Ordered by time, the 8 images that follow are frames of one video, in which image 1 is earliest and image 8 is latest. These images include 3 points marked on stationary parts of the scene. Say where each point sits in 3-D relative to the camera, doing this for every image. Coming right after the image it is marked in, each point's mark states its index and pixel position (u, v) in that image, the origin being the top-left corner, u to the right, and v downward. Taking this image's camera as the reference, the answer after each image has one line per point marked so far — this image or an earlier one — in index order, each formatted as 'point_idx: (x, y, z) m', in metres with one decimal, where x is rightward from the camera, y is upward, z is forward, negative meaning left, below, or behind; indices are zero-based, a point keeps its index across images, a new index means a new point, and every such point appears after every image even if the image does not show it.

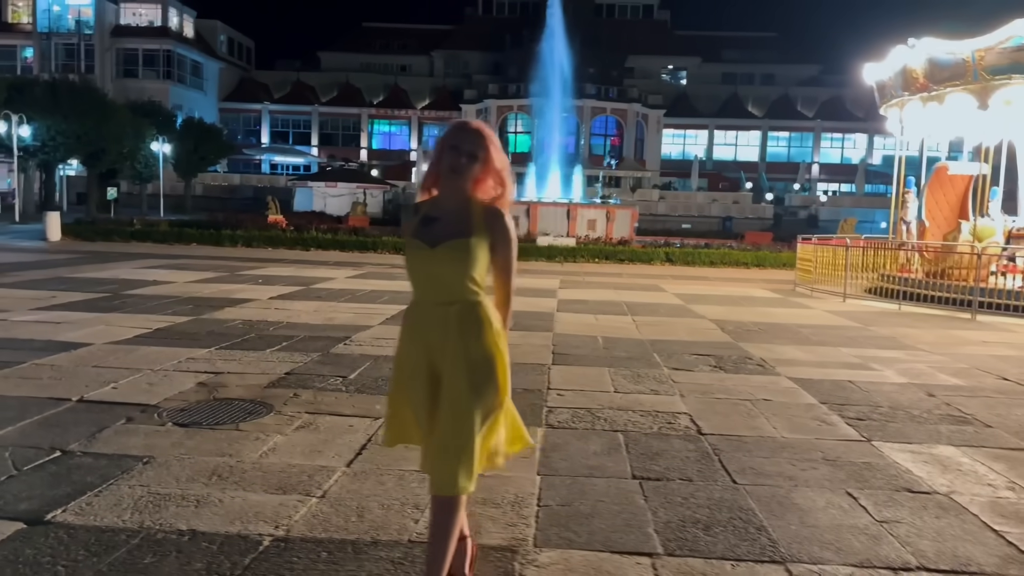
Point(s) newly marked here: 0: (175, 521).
0: (-1.6, -1.1, +4.0) m
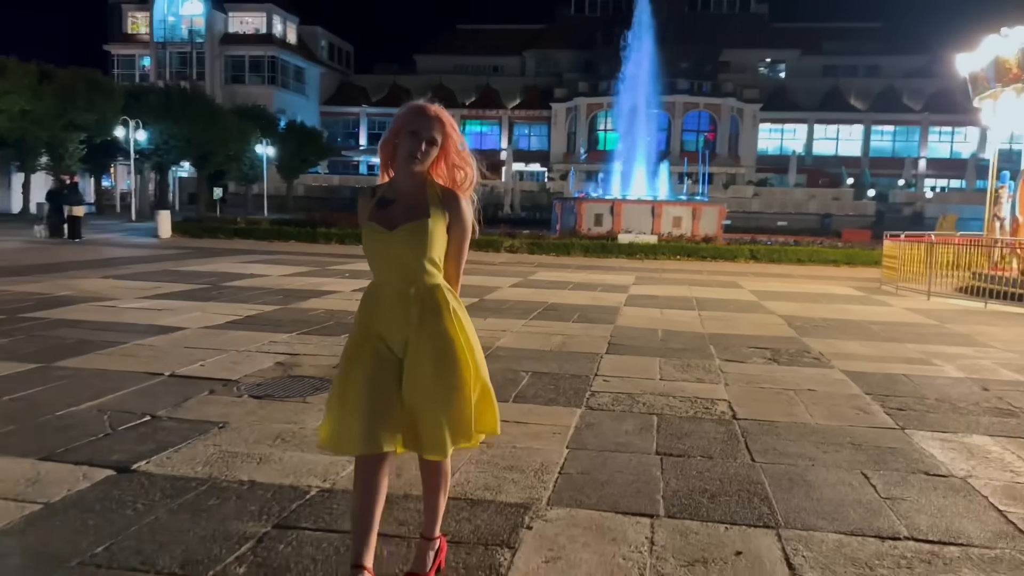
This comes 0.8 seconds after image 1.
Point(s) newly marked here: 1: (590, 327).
0: (-1.4, -1.0, +4.6) m
1: (+1.0, -0.5, +10.3) m
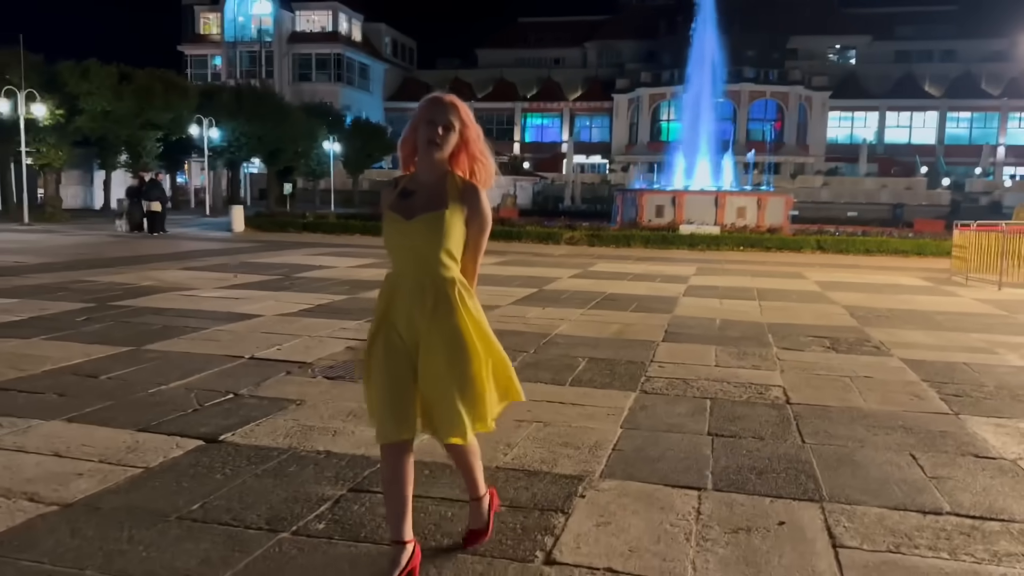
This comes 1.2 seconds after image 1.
0: (-1.1, -0.9, +4.9) m
1: (+1.7, -0.3, +10.5) m
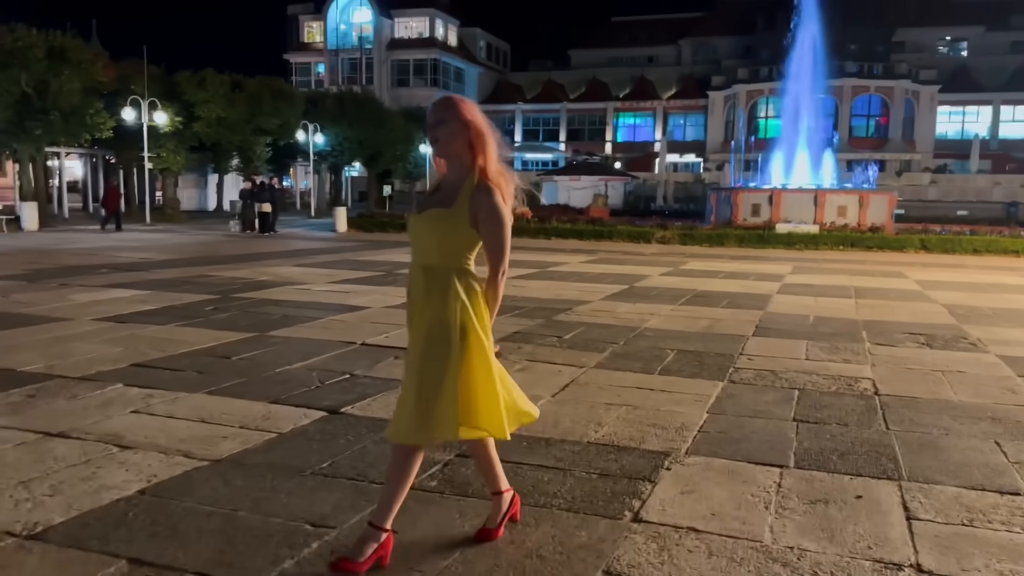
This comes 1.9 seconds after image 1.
0: (-0.5, -0.8, +5.4) m
1: (+2.9, -0.3, +10.6) m
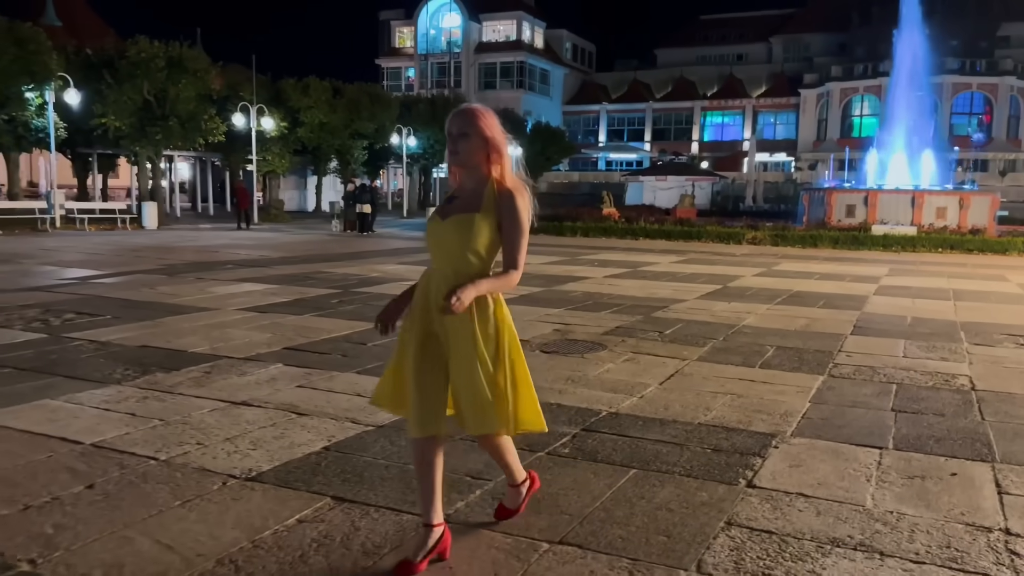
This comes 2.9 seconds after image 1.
0: (+0.3, -0.8, +6.0) m
1: (+4.2, -0.3, +10.9) m
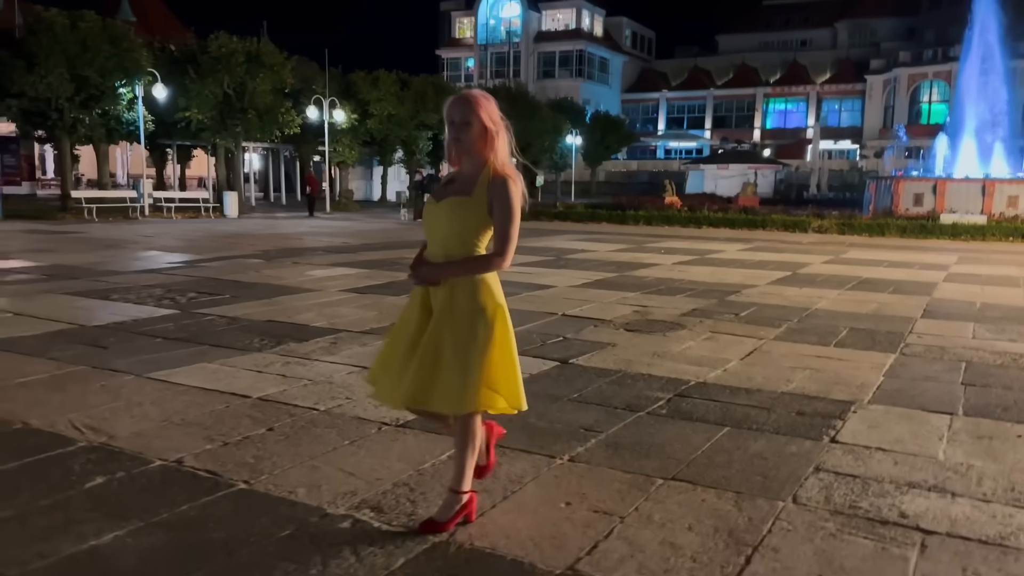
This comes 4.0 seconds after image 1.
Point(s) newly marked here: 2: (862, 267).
0: (+1.0, -0.6, +6.6) m
1: (+5.2, -0.1, +11.2) m
2: (+6.2, +0.4, +14.9) m
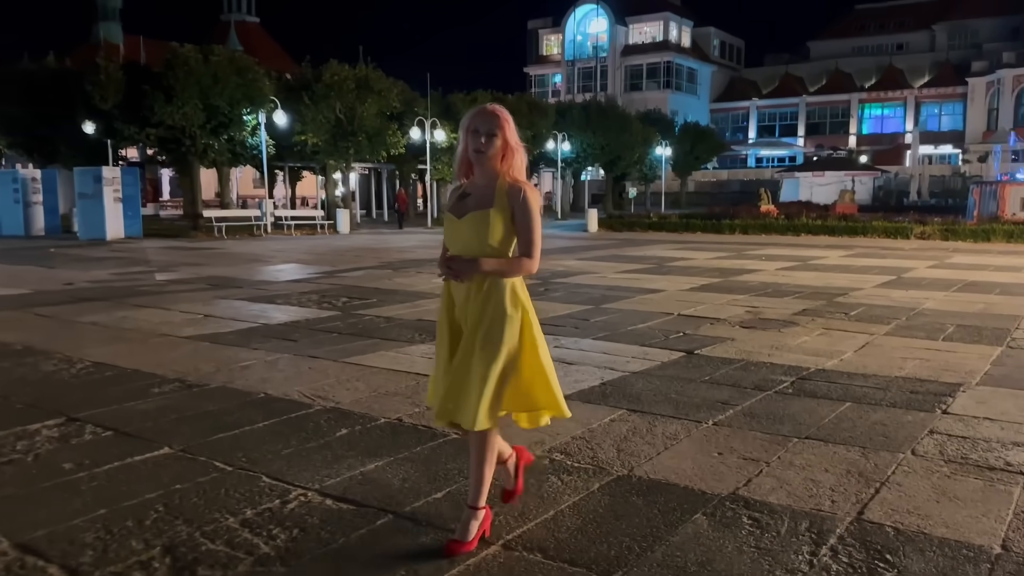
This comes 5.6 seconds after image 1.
0: (+2.2, -0.6, +7.4) m
1: (+6.8, -0.1, +11.5) m
2: (+8.2, +0.3, +15.1) m
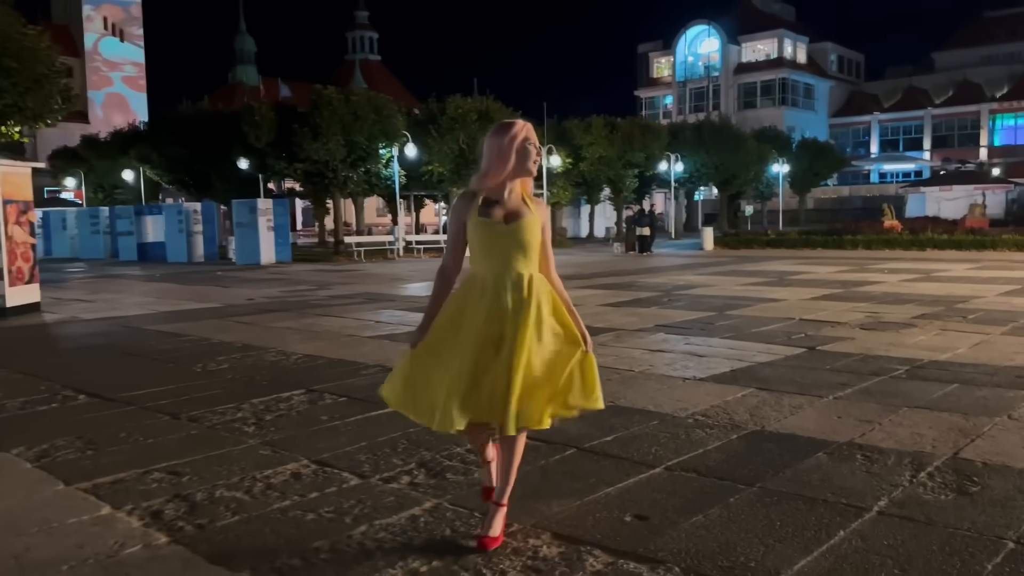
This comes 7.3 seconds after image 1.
0: (+3.5, -0.6, +8.1) m
1: (+8.7, -0.2, +11.6) m
2: (+10.5, +0.2, +15.0) m
